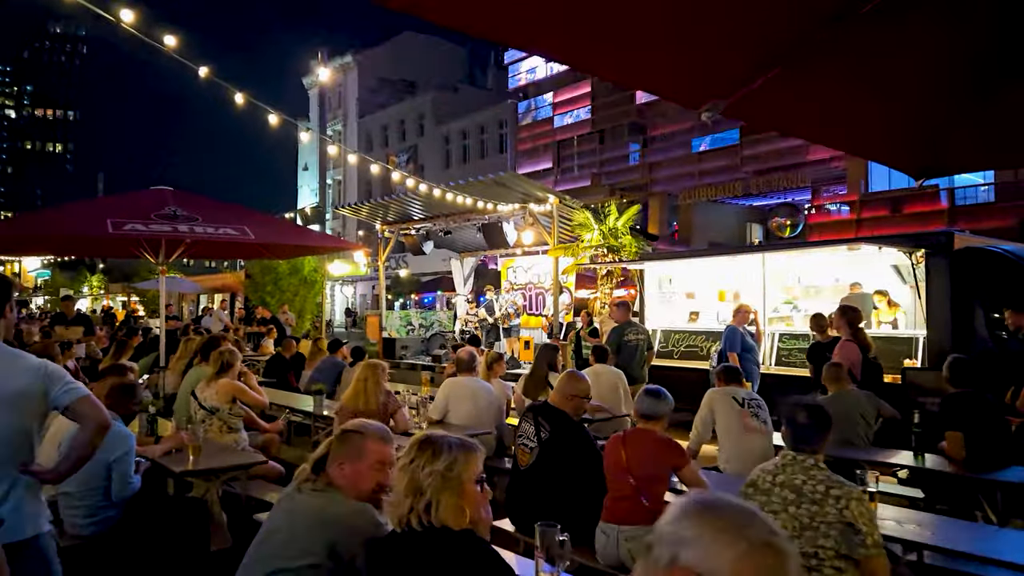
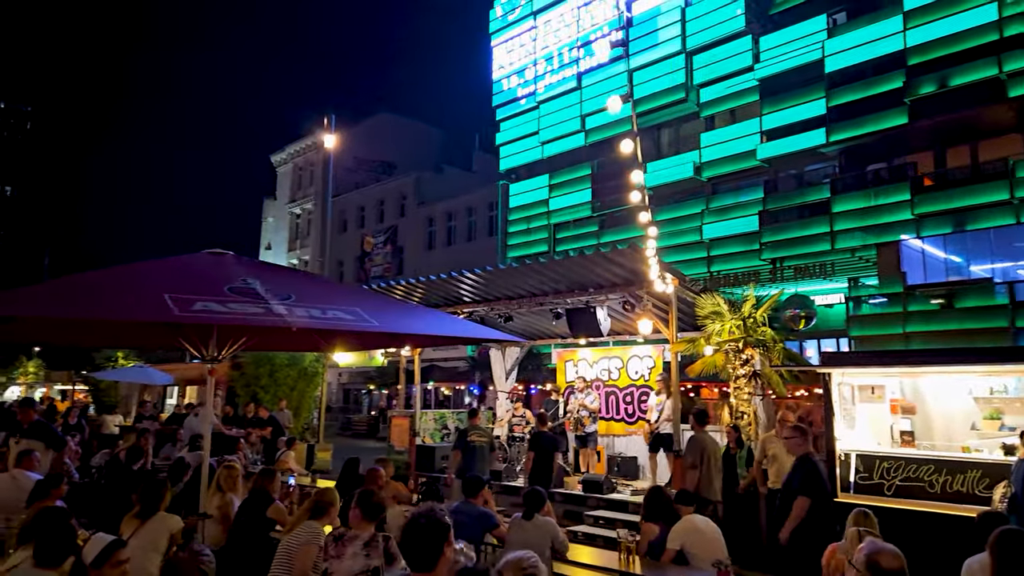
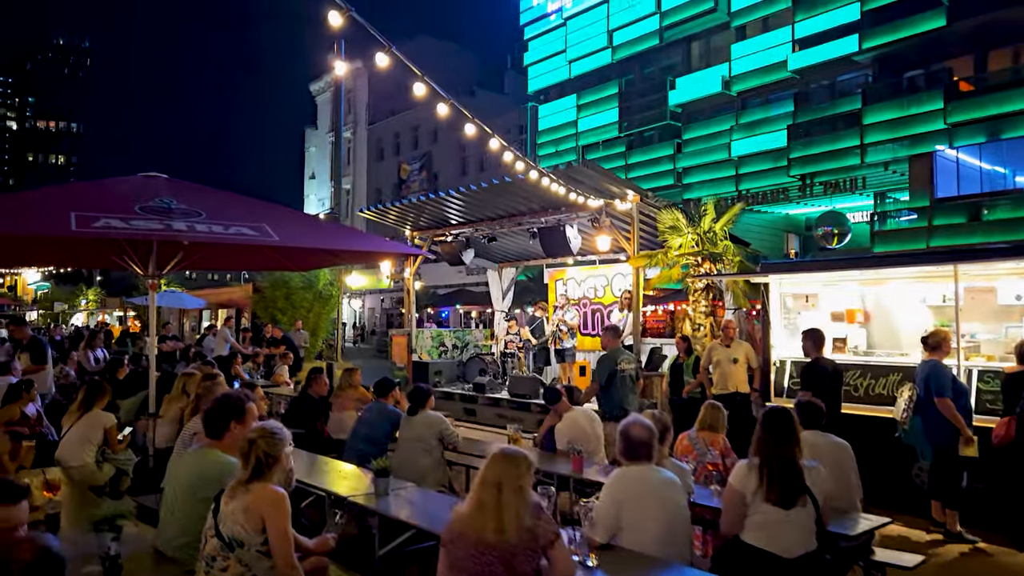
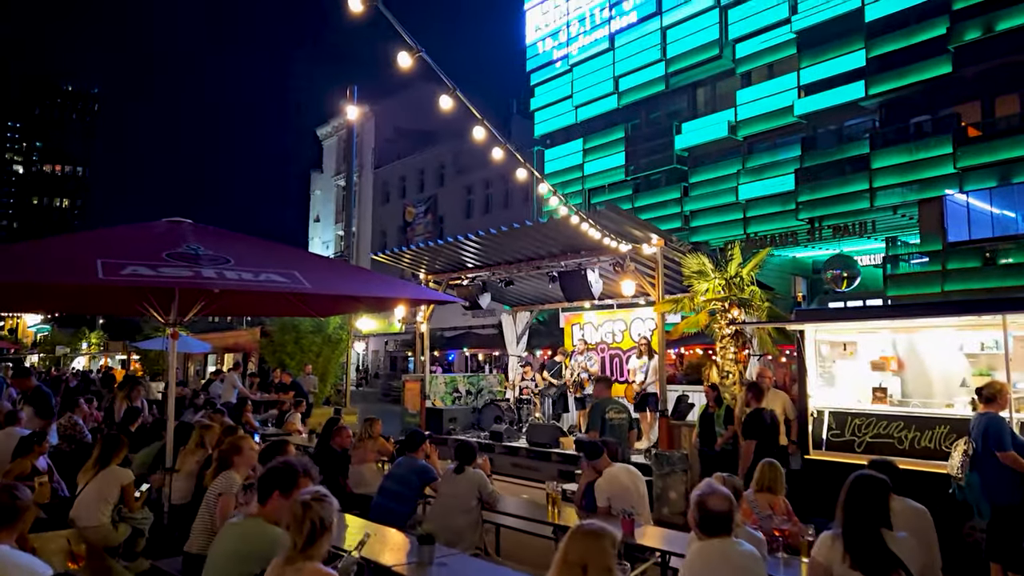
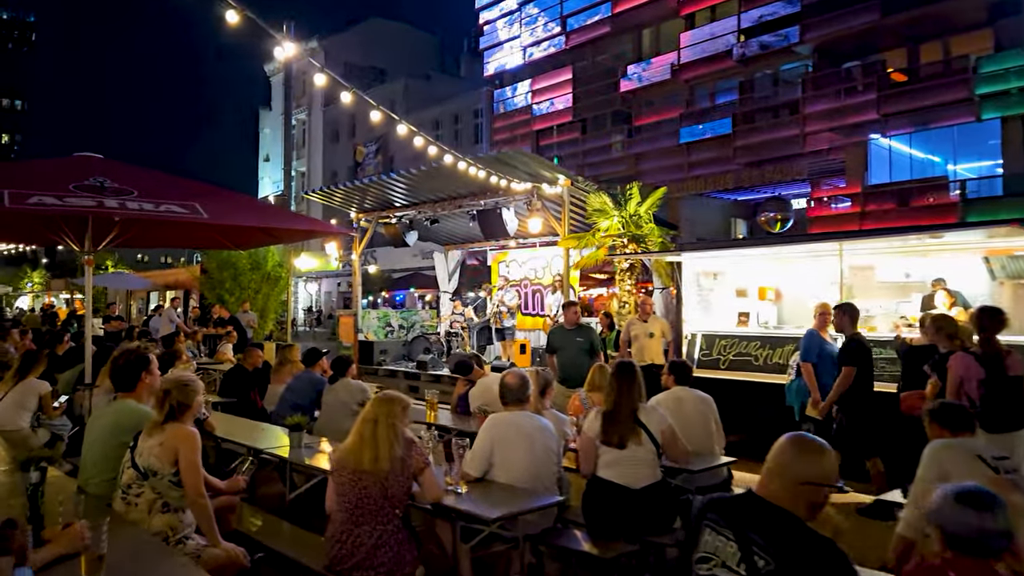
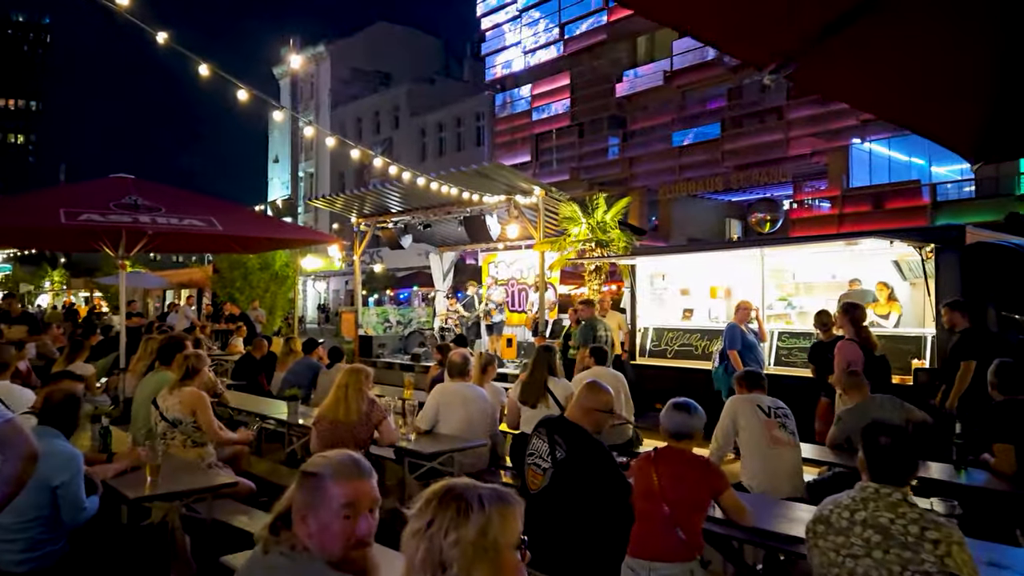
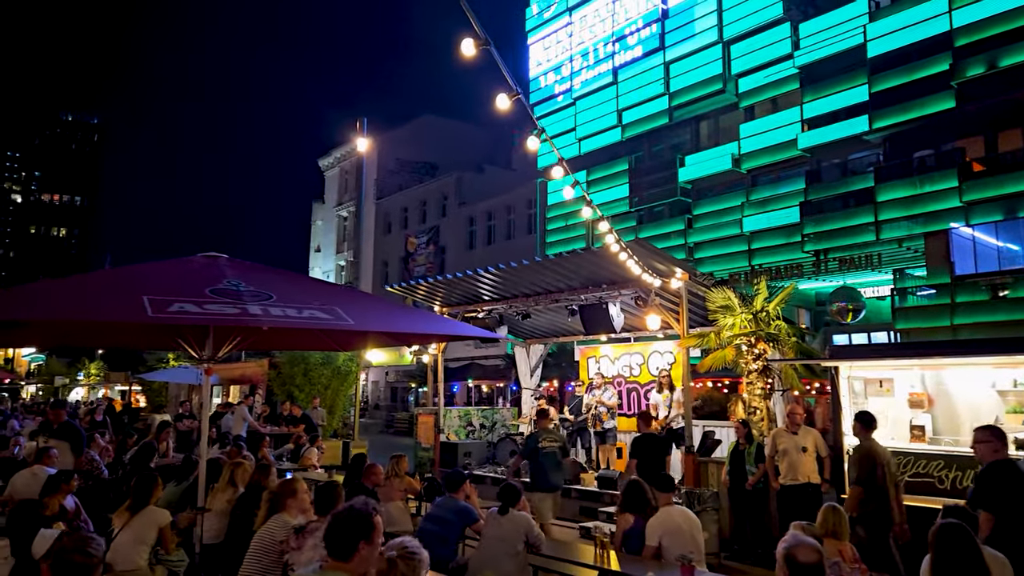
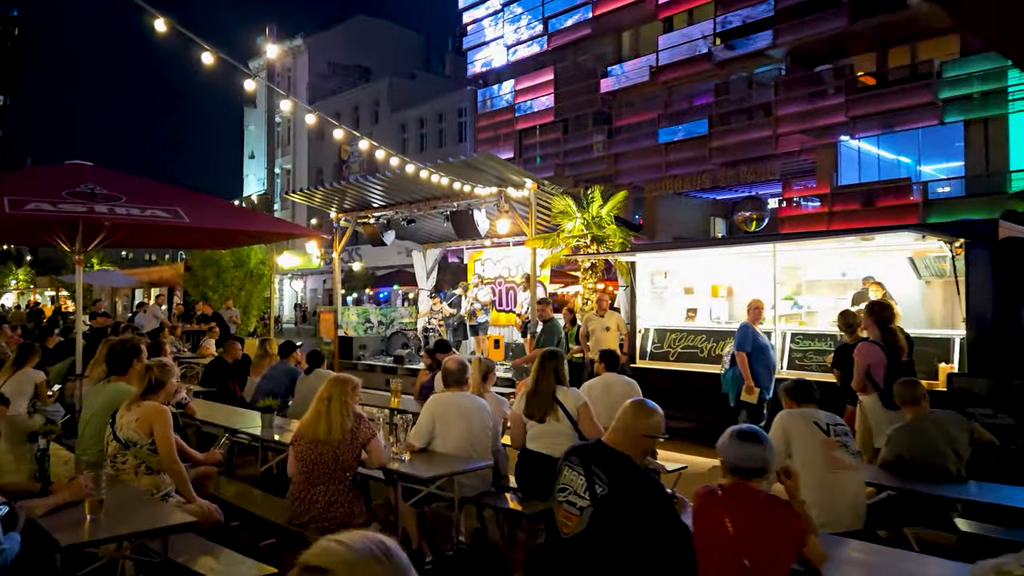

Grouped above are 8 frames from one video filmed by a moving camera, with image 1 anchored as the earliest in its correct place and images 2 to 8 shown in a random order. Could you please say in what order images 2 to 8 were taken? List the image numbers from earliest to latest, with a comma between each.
6, 8, 5, 3, 4, 7, 2
